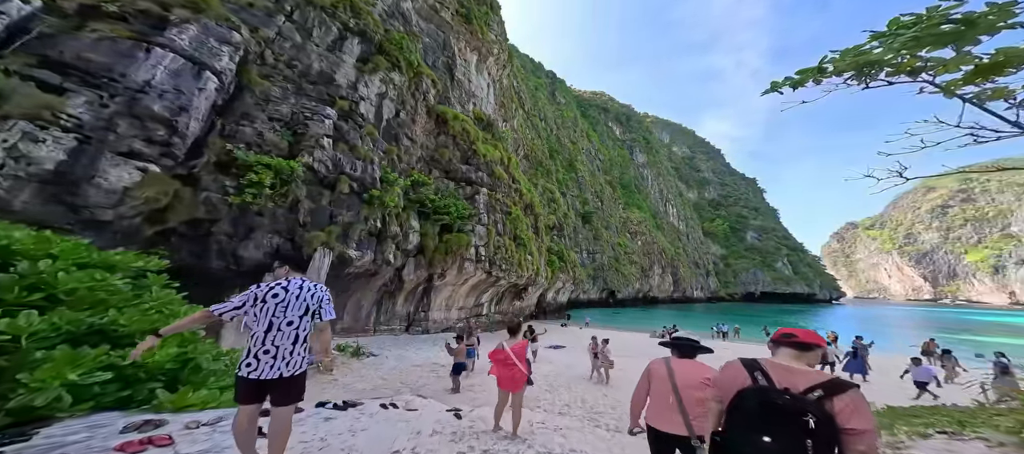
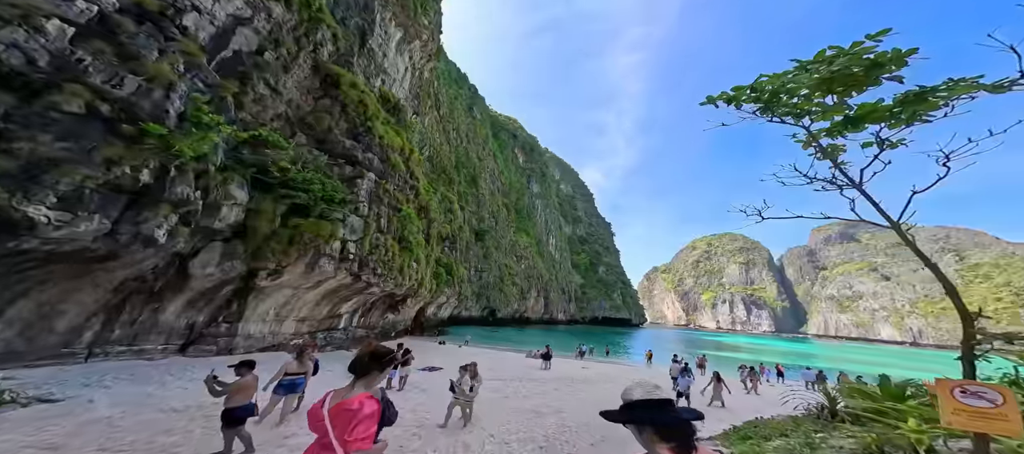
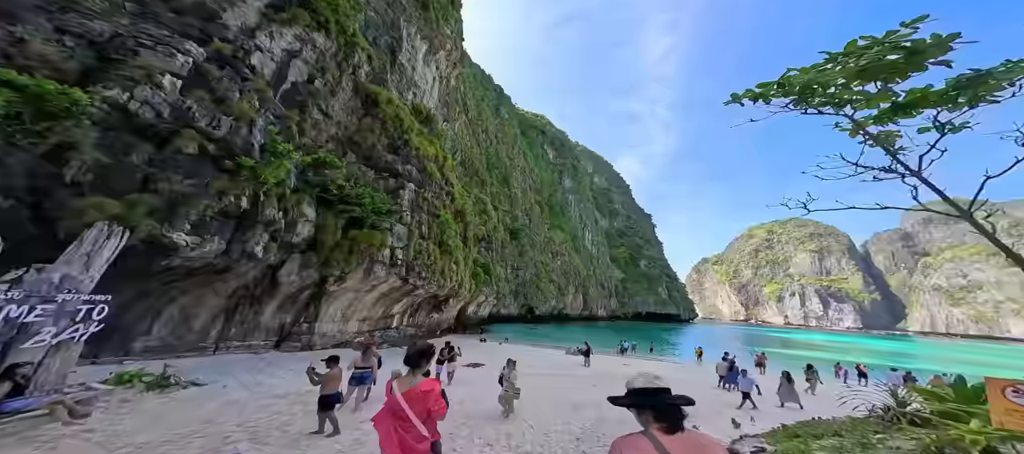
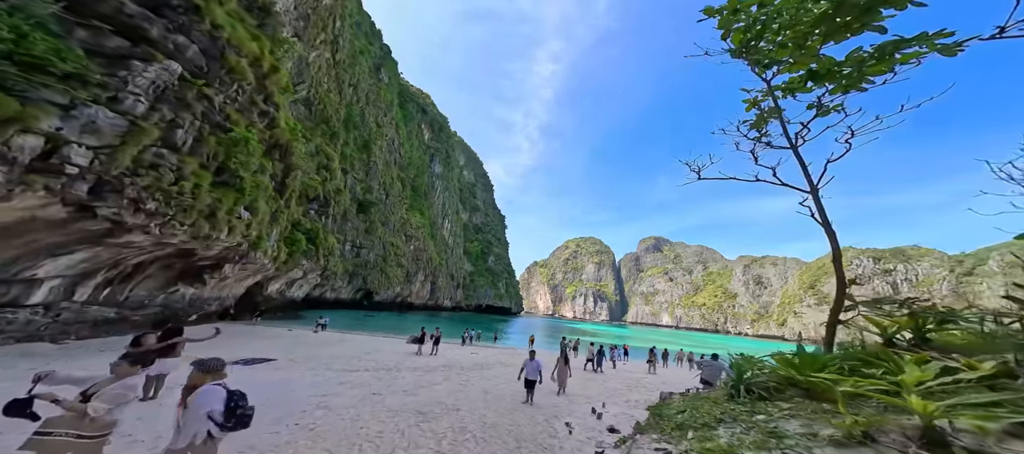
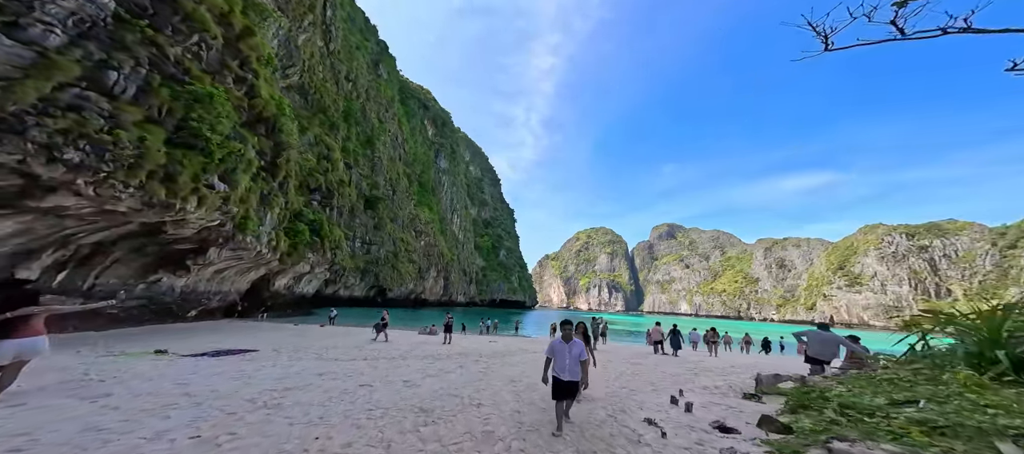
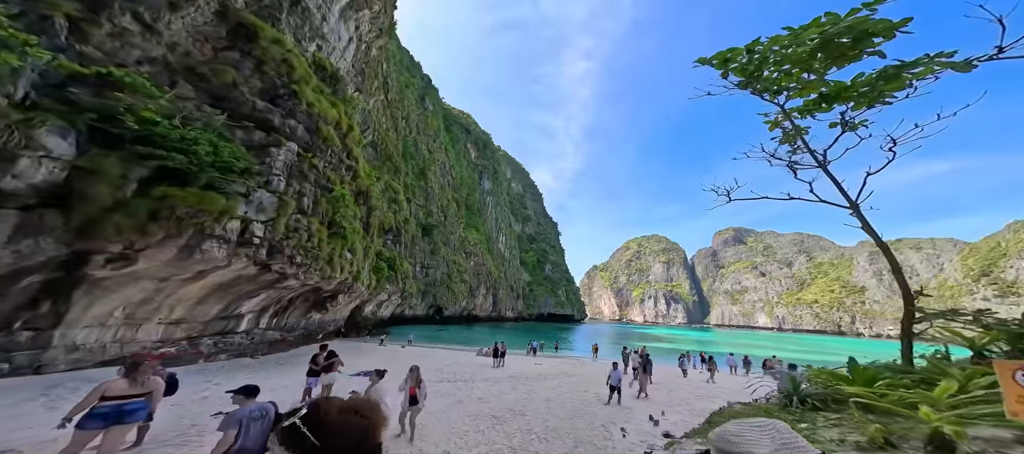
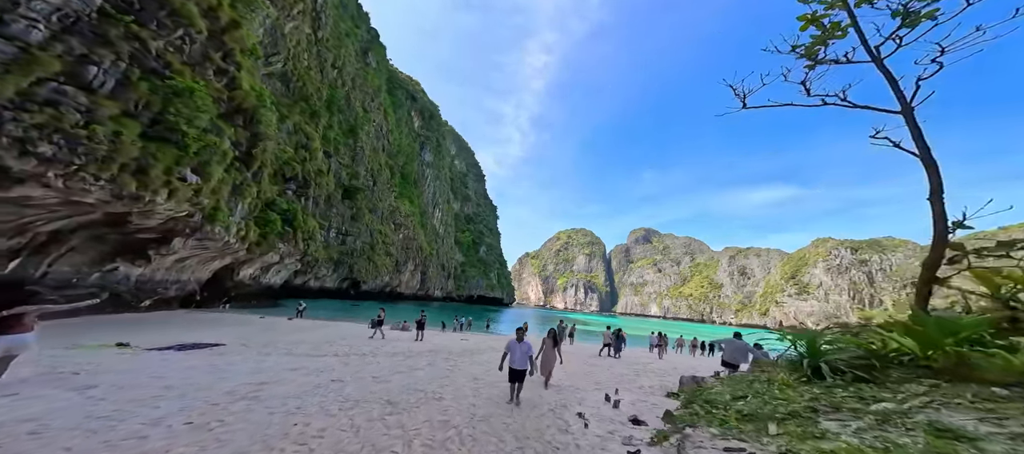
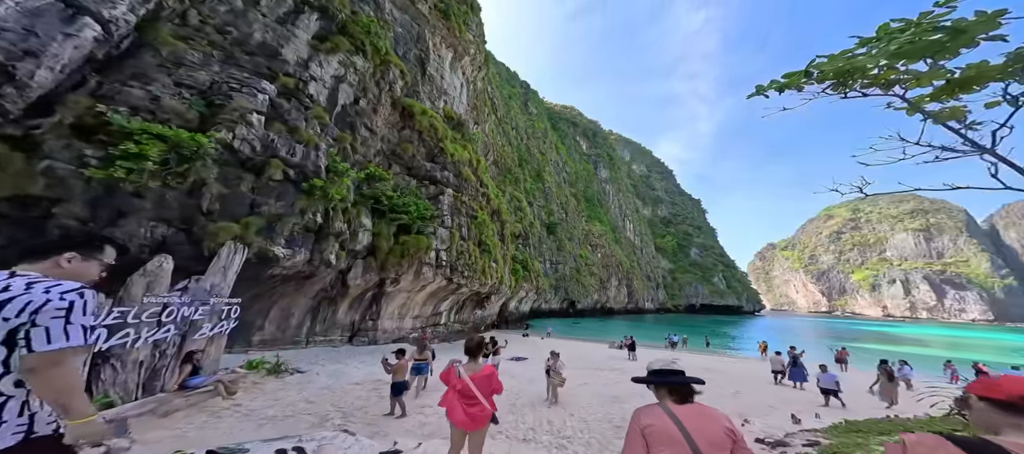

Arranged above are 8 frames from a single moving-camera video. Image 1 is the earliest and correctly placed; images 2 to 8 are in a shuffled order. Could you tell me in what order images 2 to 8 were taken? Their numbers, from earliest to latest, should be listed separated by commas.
8, 3, 2, 6, 4, 7, 5
